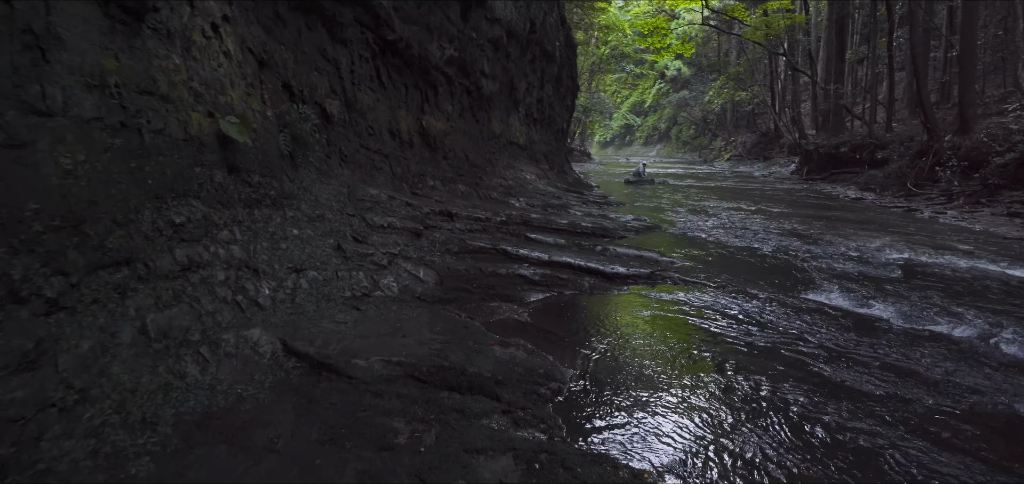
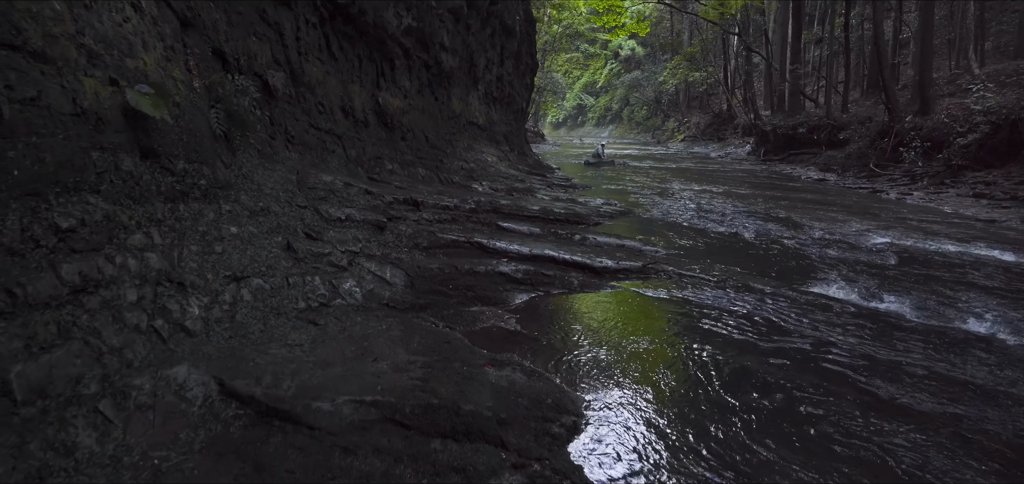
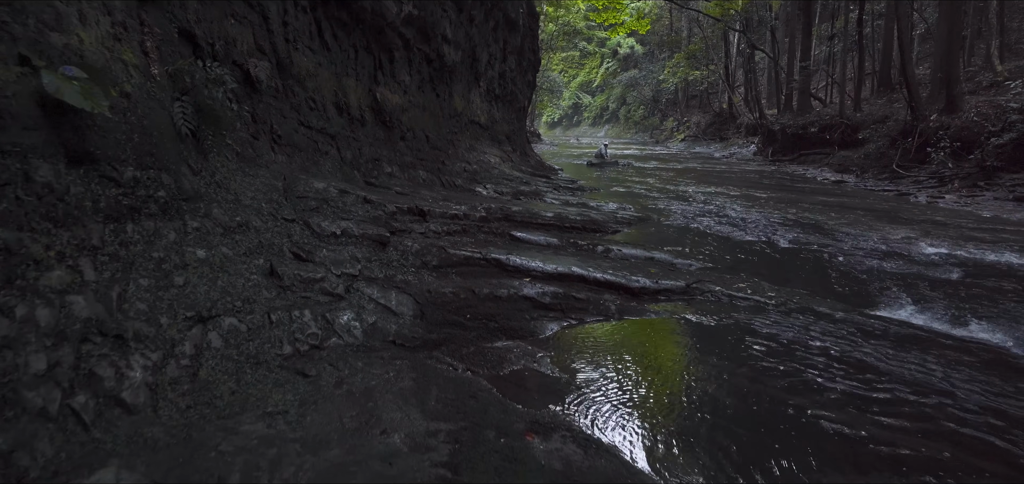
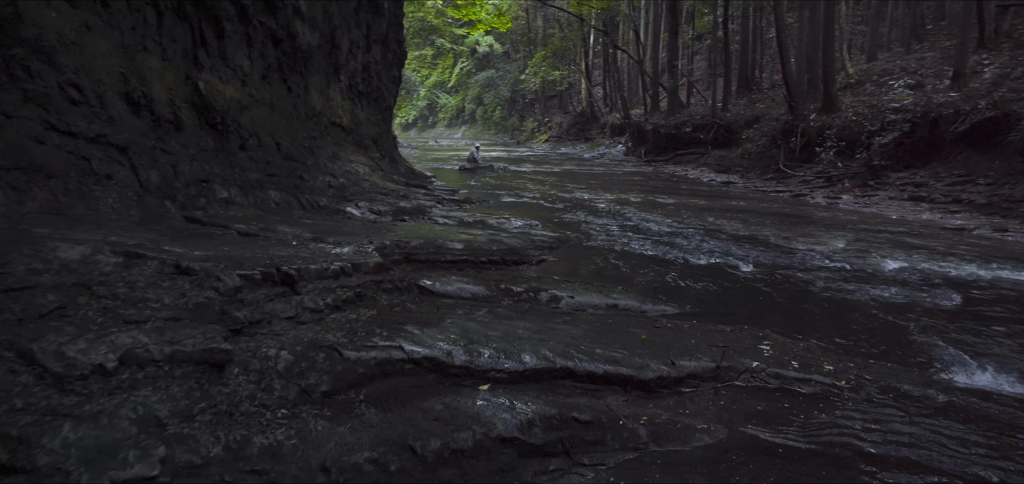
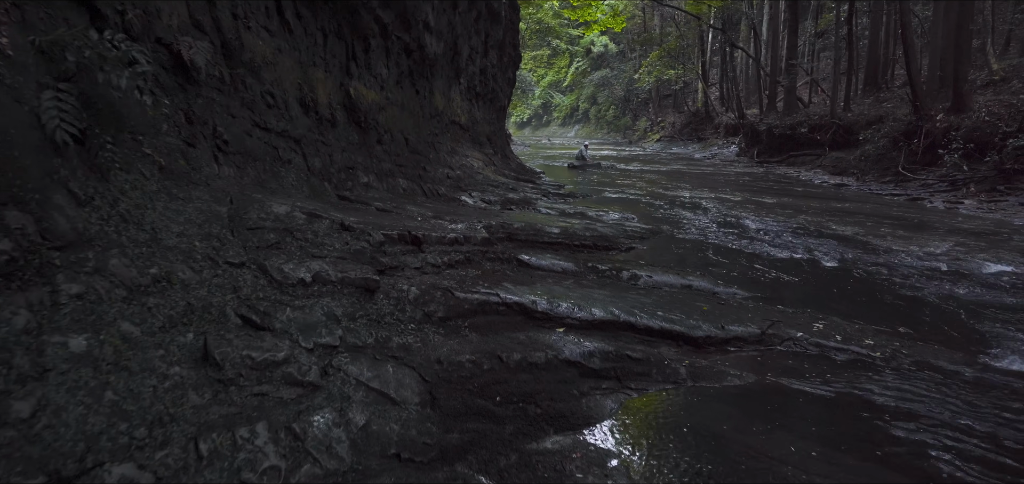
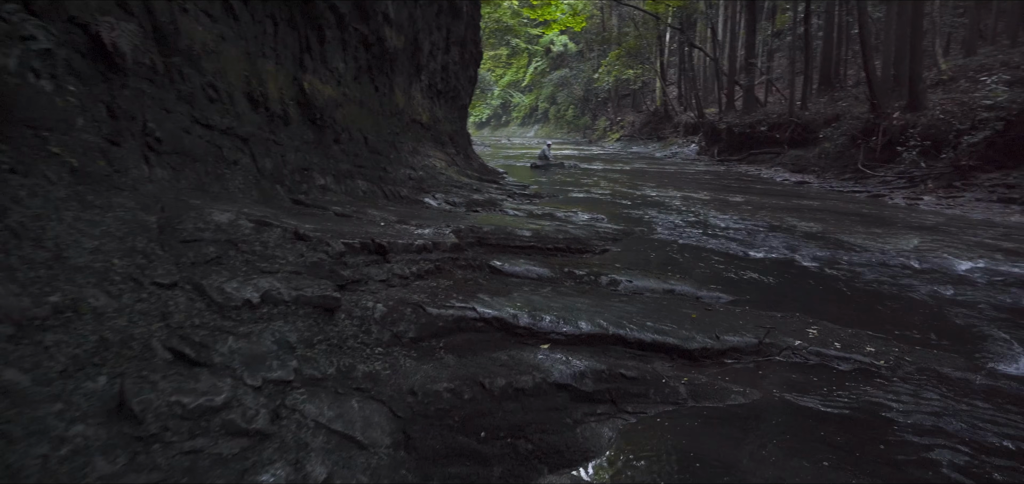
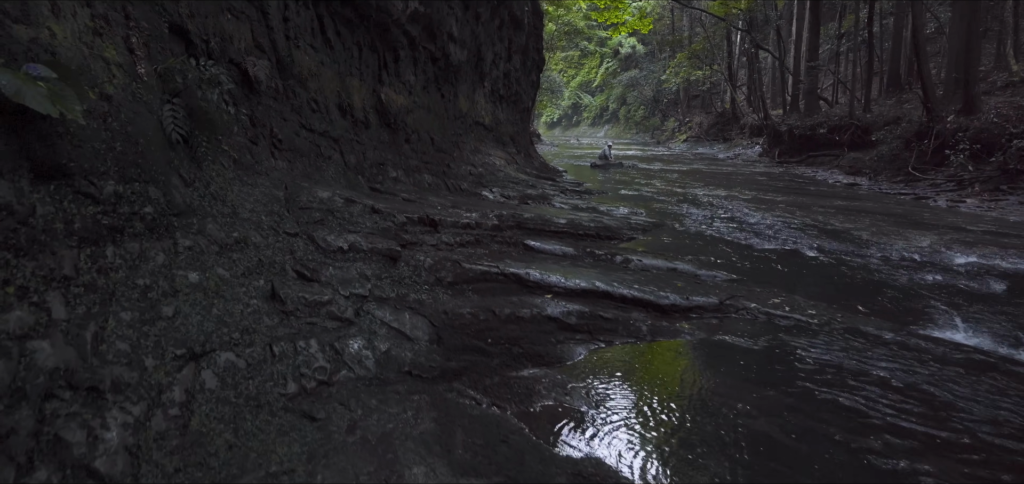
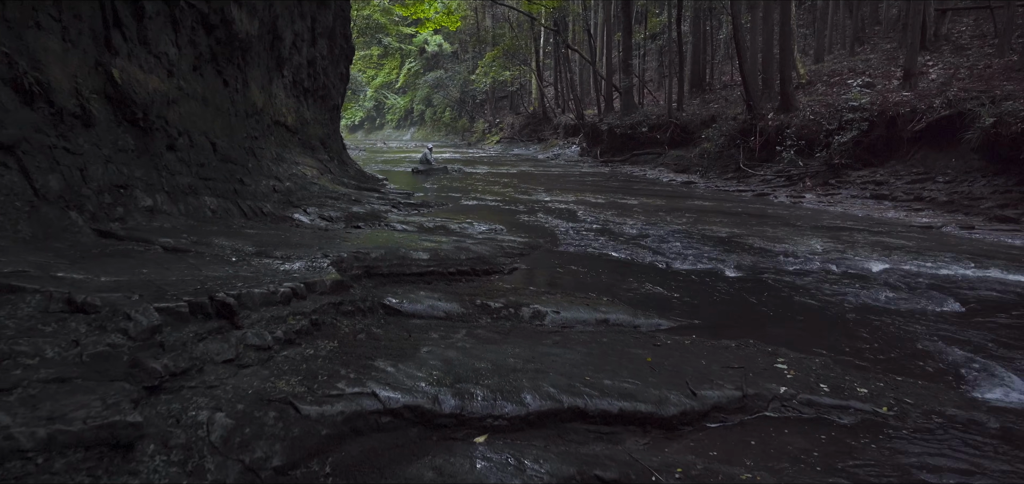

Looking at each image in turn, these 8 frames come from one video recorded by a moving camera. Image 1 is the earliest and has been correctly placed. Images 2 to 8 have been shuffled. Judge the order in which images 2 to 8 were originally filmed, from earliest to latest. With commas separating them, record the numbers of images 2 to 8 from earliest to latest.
2, 3, 7, 5, 6, 4, 8
